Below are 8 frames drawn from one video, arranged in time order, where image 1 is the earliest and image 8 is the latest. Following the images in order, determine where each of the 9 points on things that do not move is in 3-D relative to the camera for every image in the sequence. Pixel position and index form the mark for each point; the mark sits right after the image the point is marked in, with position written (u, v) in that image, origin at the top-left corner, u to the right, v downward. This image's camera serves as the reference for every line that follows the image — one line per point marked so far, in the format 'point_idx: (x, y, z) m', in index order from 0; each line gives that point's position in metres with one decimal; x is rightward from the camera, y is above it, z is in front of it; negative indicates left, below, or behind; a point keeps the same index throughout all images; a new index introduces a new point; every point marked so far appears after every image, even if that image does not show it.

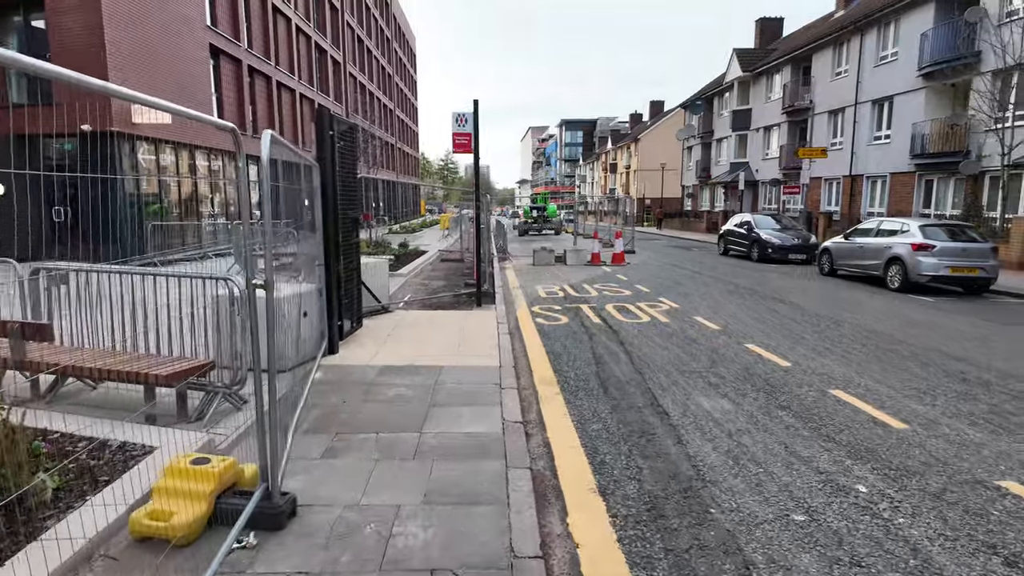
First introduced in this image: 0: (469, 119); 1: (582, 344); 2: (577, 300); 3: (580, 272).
0: (-0.9, +3.3, +11.7) m
1: (+0.8, -0.7, +7.1) m
2: (+1.1, -0.2, +10.5) m
3: (+1.7, +0.4, +14.6) m
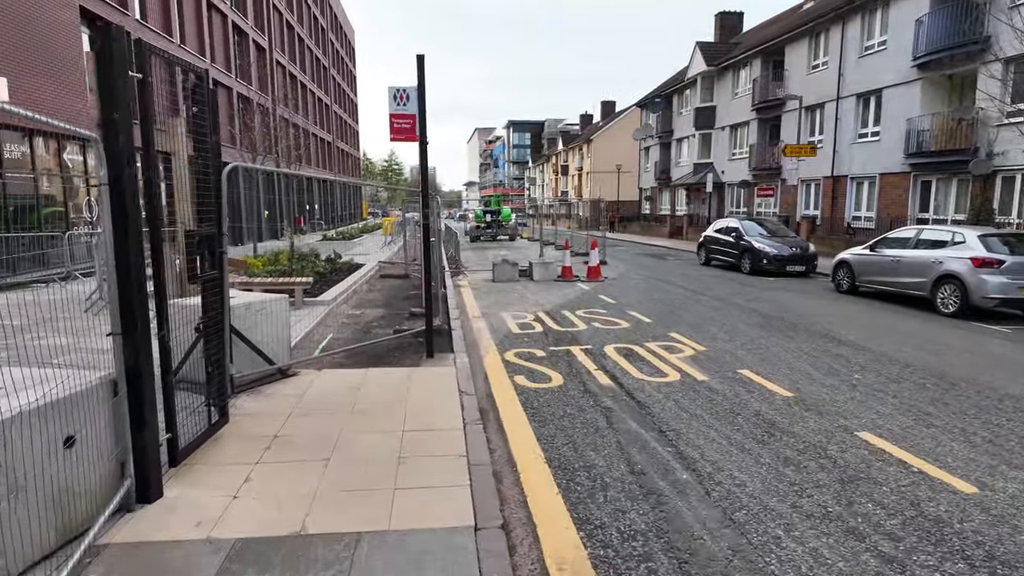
0: (-1.5, +2.8, +8.8) m
1: (+0.7, -1.1, +4.4) m
2: (+0.7, -0.6, +7.8) m
3: (+0.8, -0.1, +11.9) m
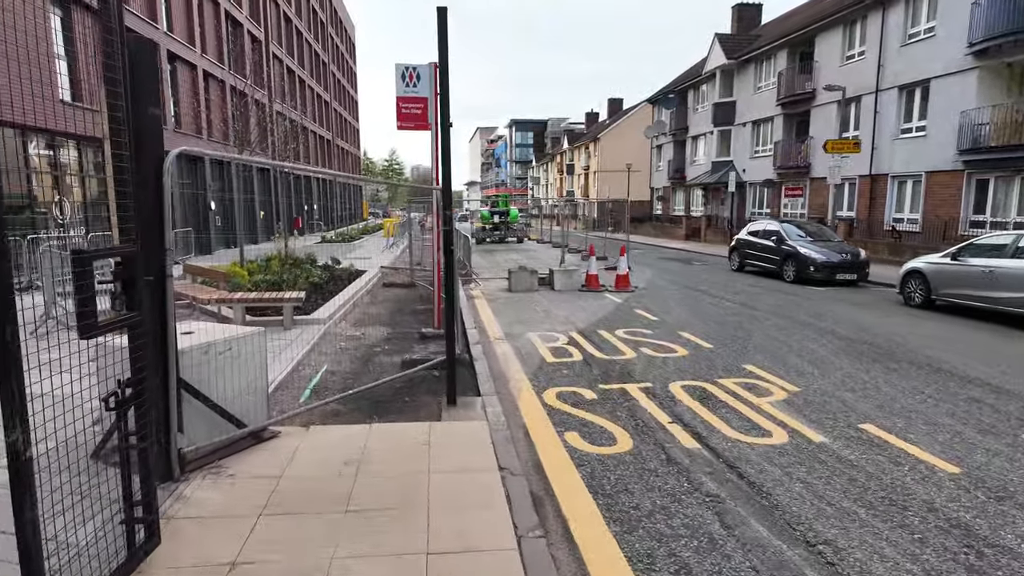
0: (-1.1, +2.6, +7.3) m
1: (+1.0, -1.3, +2.9) m
2: (+1.0, -0.9, +6.3) m
3: (+1.2, -0.3, +10.4) m
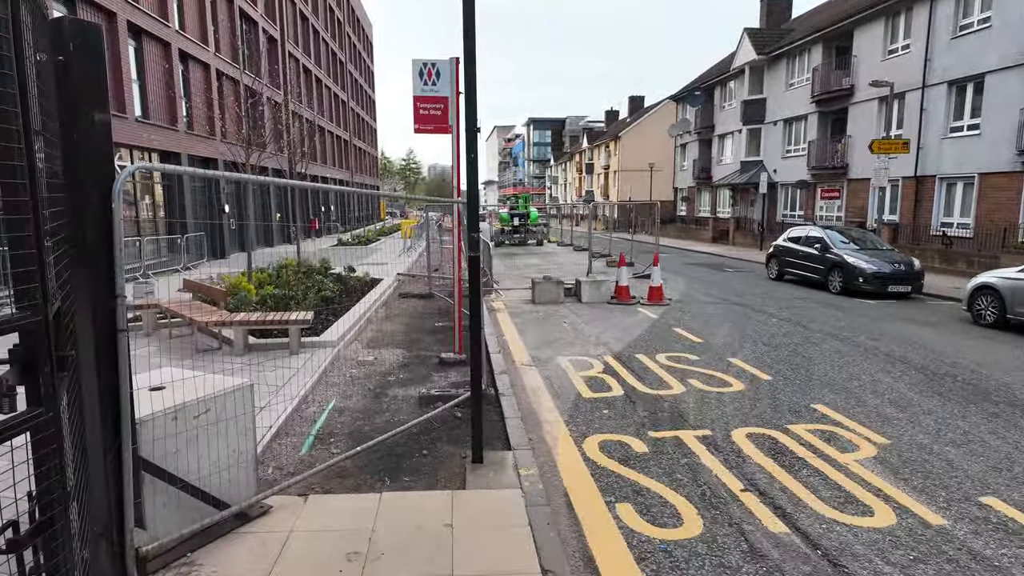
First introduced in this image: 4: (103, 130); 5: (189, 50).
0: (-0.8, +2.4, +6.5) m
1: (+1.3, -1.6, +2.1) m
2: (+1.3, -1.1, +5.5) m
3: (+1.6, -0.5, +9.6) m
4: (-1.8, +0.7, +2.5) m
5: (-10.1, +7.4, +18.5) m
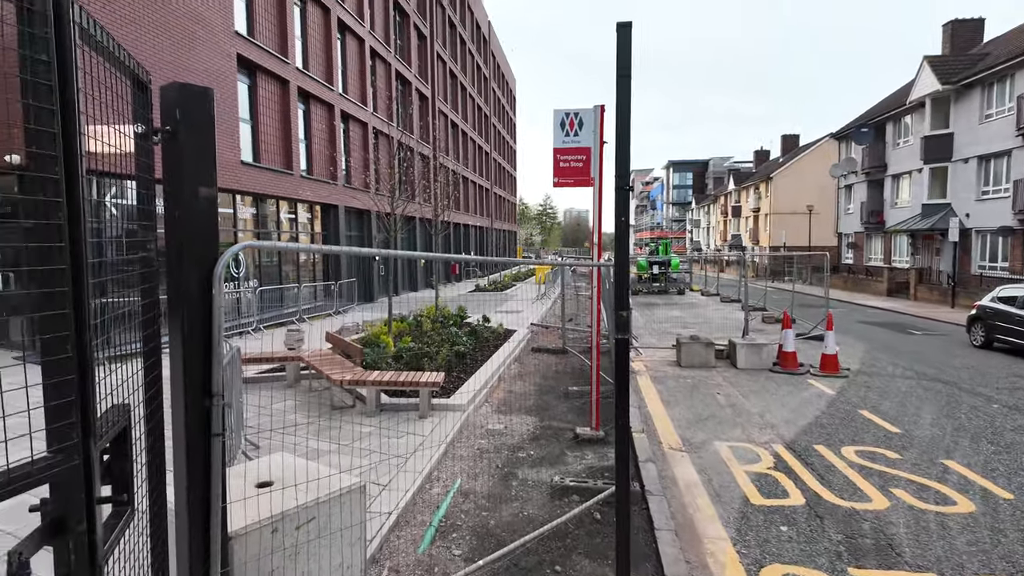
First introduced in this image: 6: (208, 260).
0: (+0.8, +1.7, +6.0) m
1: (+1.6, -2.0, +0.9) m
2: (+2.5, -1.8, +4.3) m
3: (+3.7, -1.5, +8.2) m
4: (-1.1, +0.3, +2.2) m
5: (-5.5, +6.0, +20.1) m
6: (-1.1, +0.1, +2.2) m
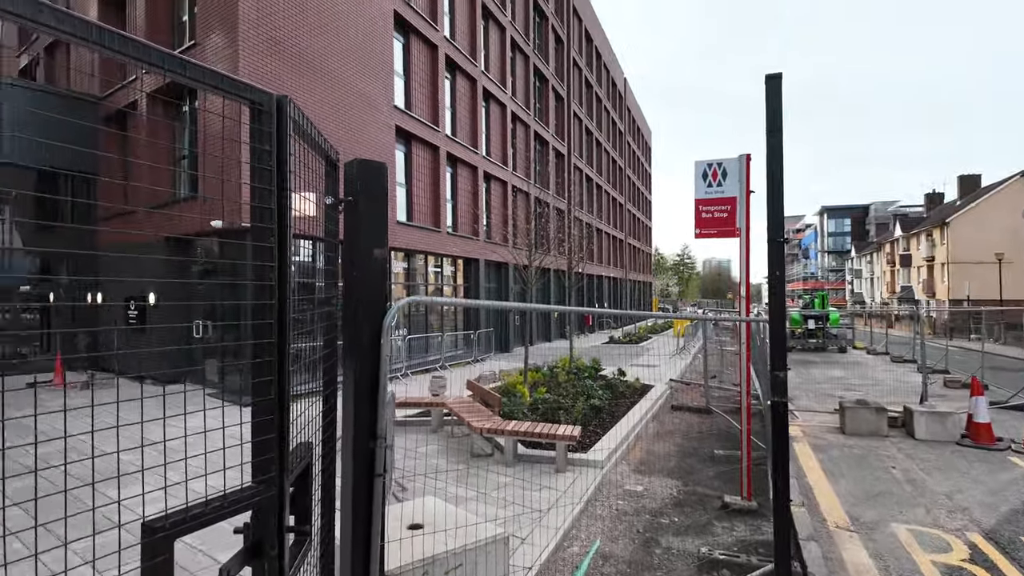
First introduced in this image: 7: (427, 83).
0: (+2.2, +1.1, +5.8) m
1: (+1.8, -2.1, +0.4) m
2: (+3.4, -2.1, +3.5) m
3: (+5.4, -2.2, +7.1) m
4: (-0.6, +0.1, +2.5) m
5: (-0.7, +4.2, +21.2) m
6: (-0.6, -0.1, +2.5) m
7: (-2.5, +6.0, +17.4) m
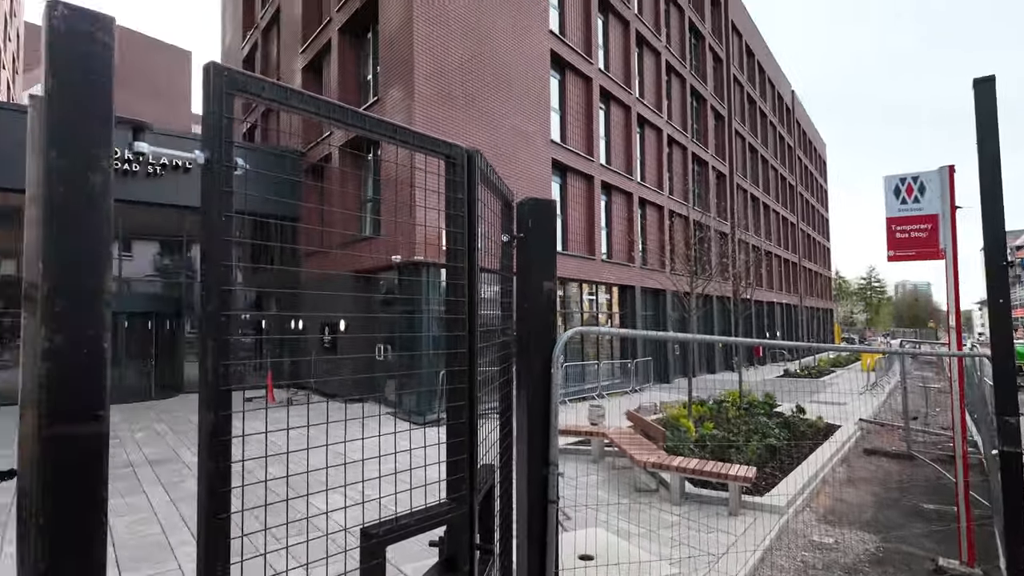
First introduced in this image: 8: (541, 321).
0: (+3.7, +0.9, +5.1) m
1: (+1.9, -2.1, -0.1) m
2: (+4.3, -2.3, +2.4) m
3: (+7.2, -2.5, +5.4) m
4: (+0.2, 0.0, +2.6) m
5: (+4.9, +3.2, +20.9) m
6: (+0.2, -0.2, +2.6) m
7: (+2.2, +5.2, +17.8) m
8: (+0.1, -0.1, +2.5) m
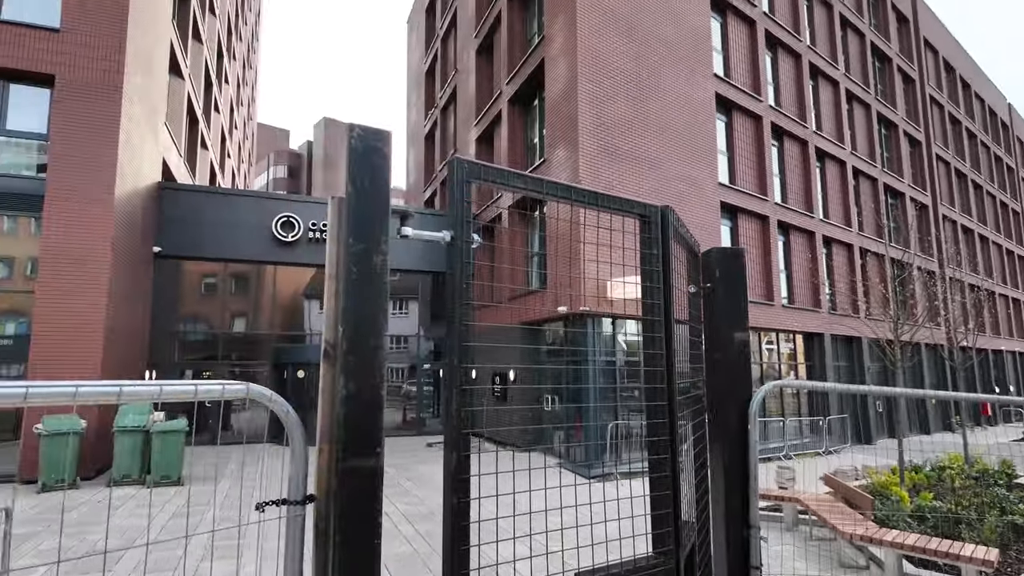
0: (+5.0, +0.6, +4.1) m
1: (+2.0, -2.0, -0.7) m
2: (+4.9, -2.3, +1.1) m
3: (+8.5, -2.7, +3.1) m
4: (+1.0, -0.3, +2.5) m
5: (+10.4, +1.7, +19.2) m
6: (+1.0, -0.5, +2.5) m
7: (+6.9, +3.8, +17.0) m
8: (+0.9, -0.4, +2.5) m
